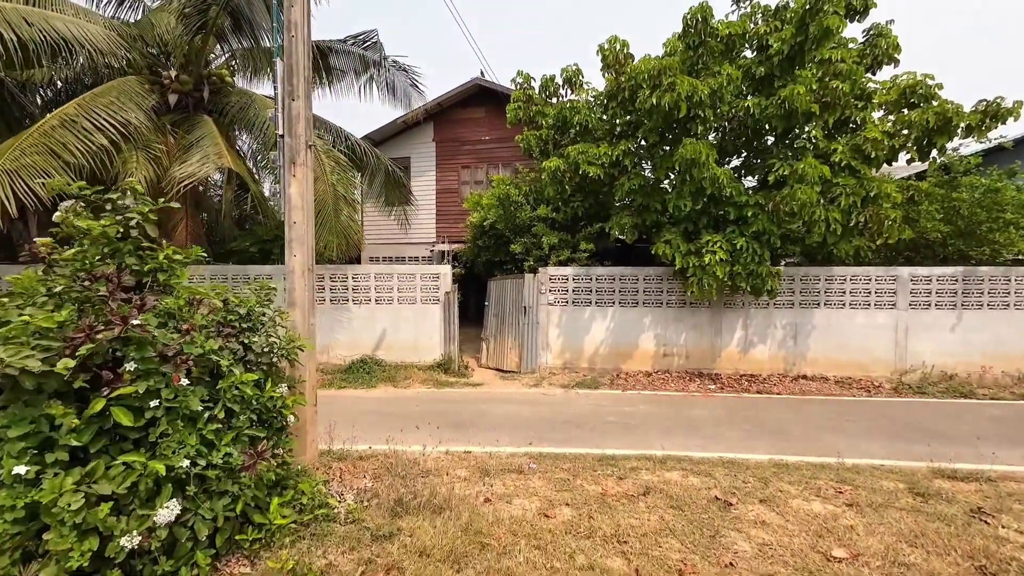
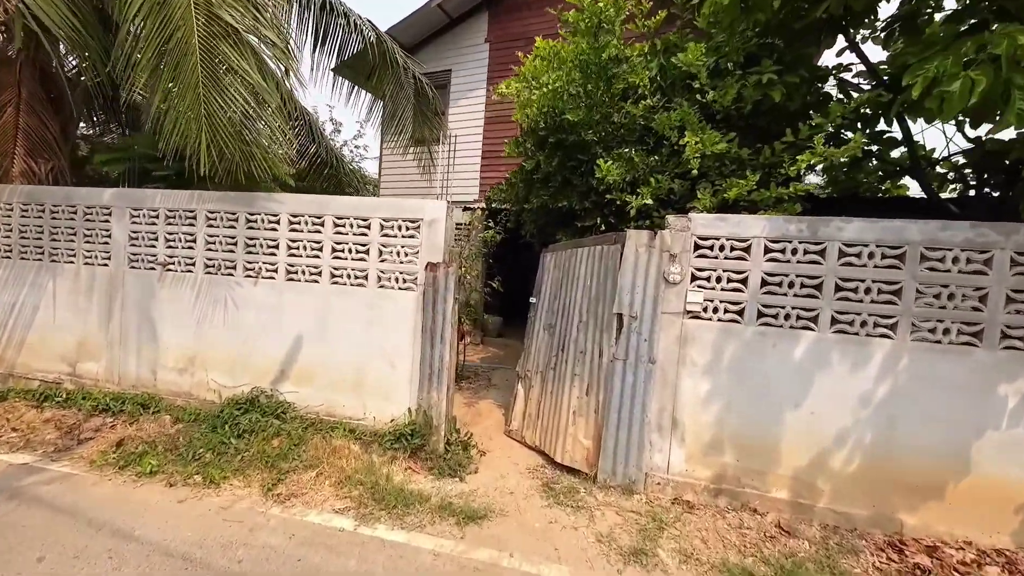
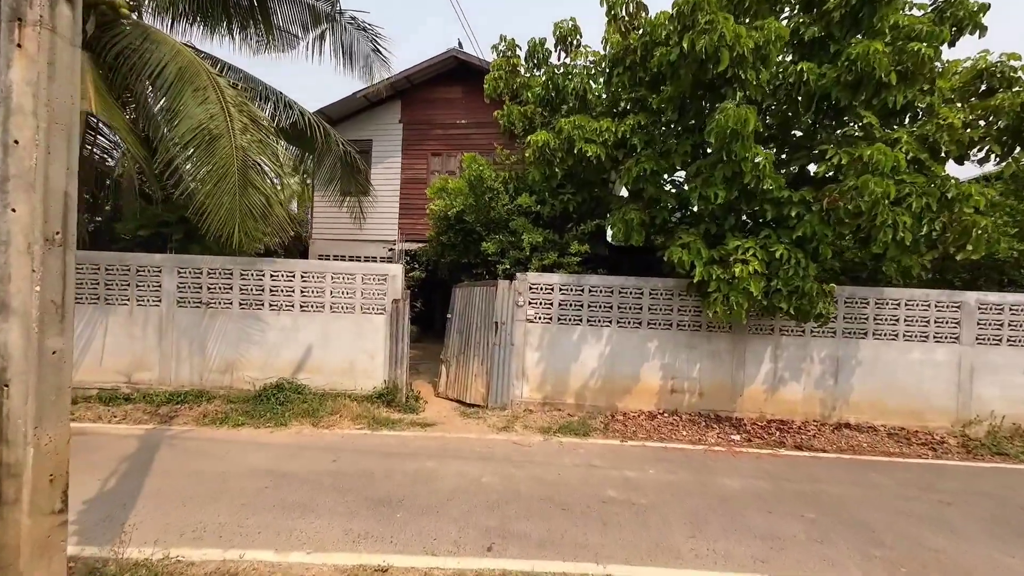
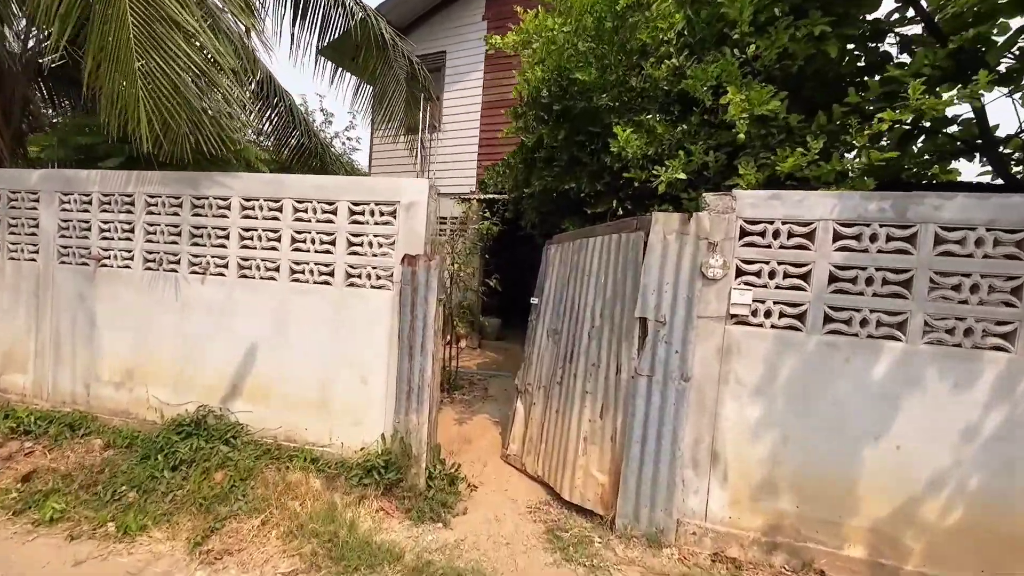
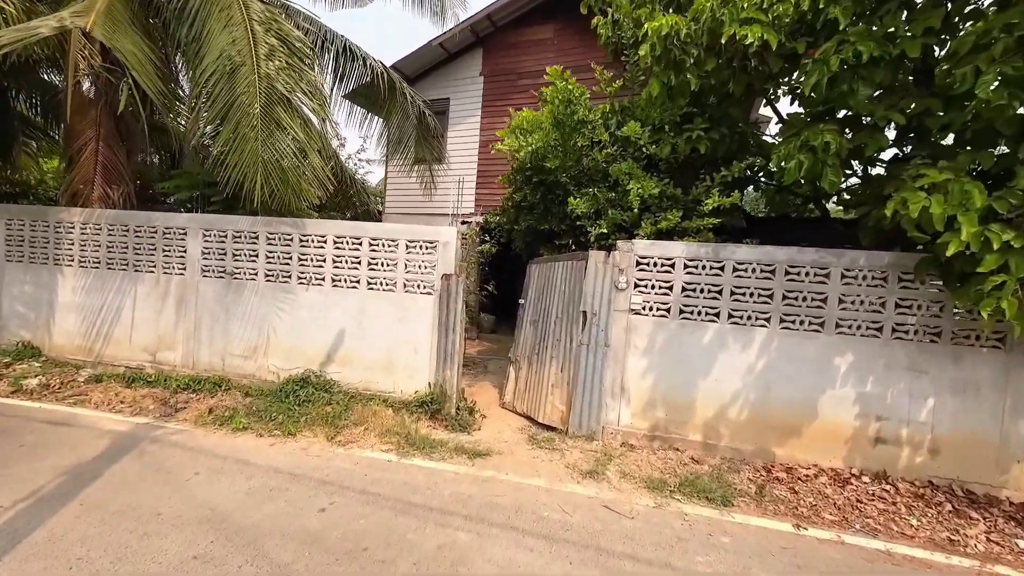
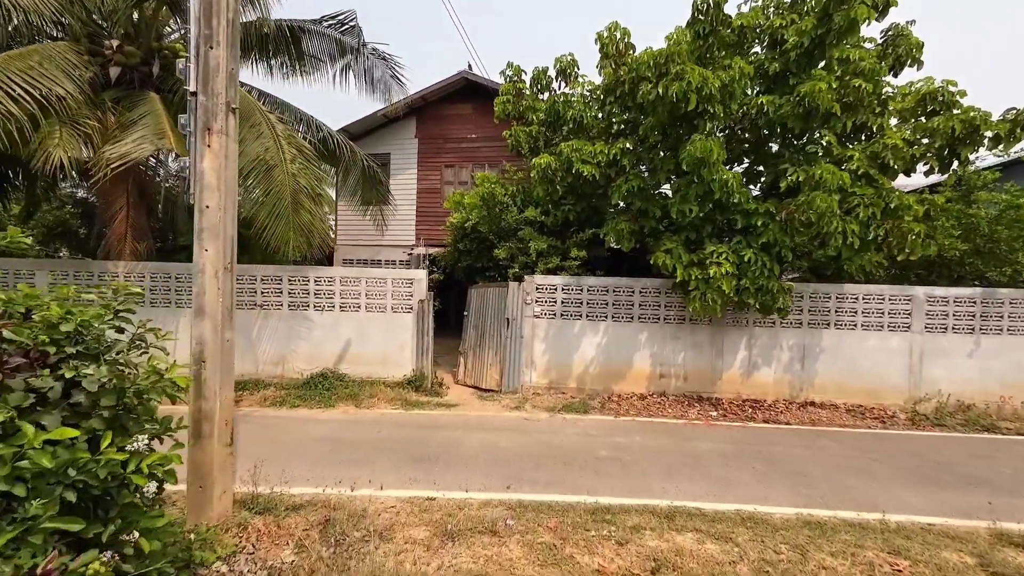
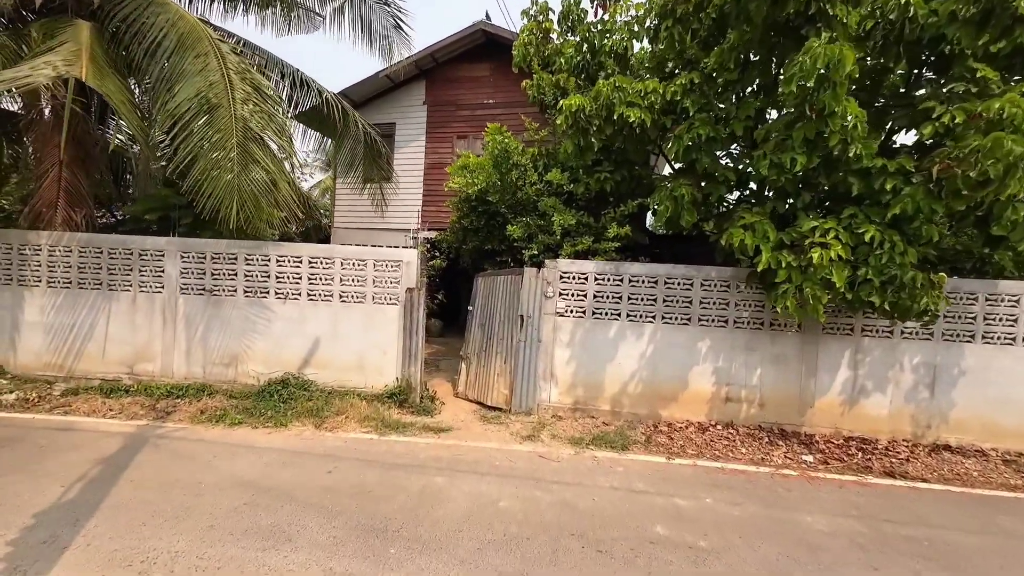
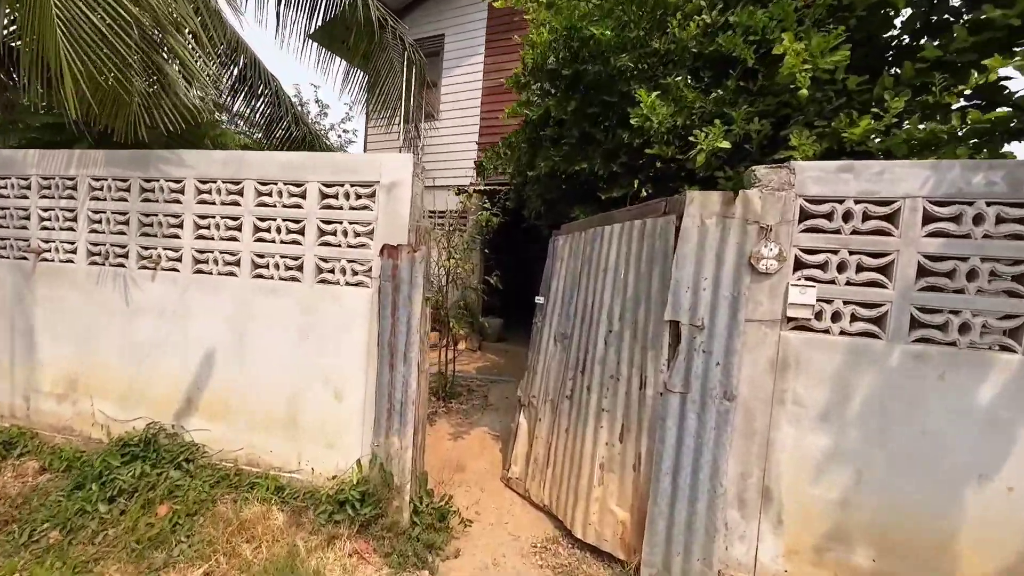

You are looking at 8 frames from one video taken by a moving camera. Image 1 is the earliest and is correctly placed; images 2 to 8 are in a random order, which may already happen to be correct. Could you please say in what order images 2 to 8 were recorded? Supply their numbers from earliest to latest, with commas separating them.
6, 3, 7, 5, 2, 4, 8
